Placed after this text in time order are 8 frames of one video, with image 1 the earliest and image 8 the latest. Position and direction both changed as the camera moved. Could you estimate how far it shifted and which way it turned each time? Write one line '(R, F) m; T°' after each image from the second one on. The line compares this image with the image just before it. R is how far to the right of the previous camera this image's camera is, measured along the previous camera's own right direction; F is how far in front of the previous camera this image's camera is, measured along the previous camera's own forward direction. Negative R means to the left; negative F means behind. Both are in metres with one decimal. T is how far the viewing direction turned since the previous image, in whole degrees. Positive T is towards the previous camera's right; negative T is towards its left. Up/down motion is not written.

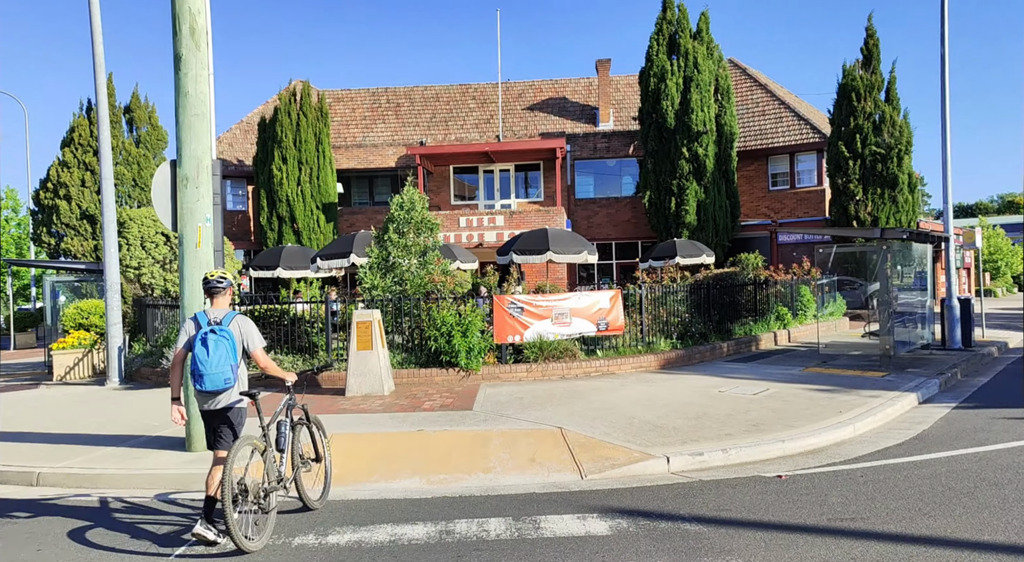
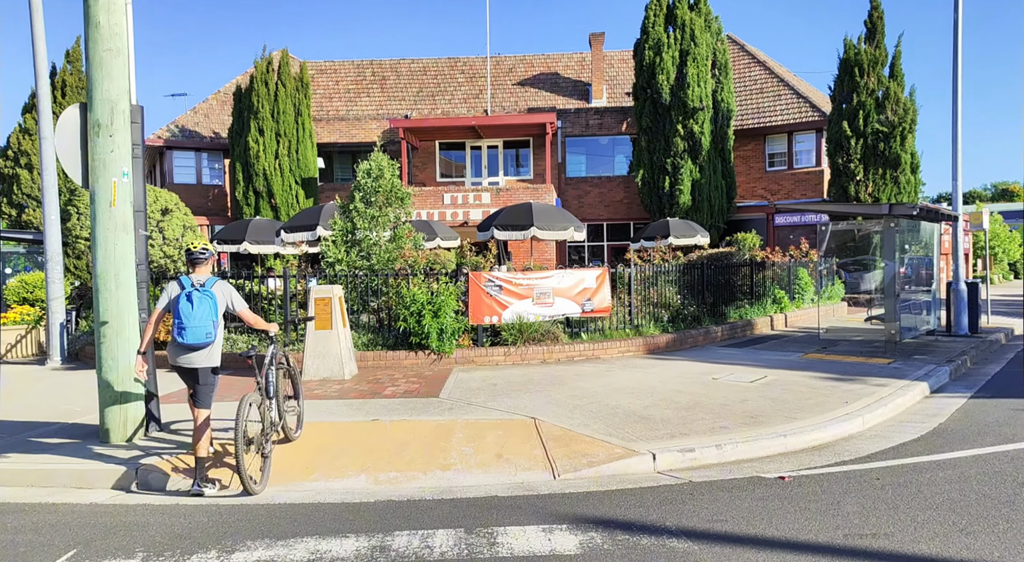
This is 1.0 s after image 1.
(+0.3, +1.0) m; +1°
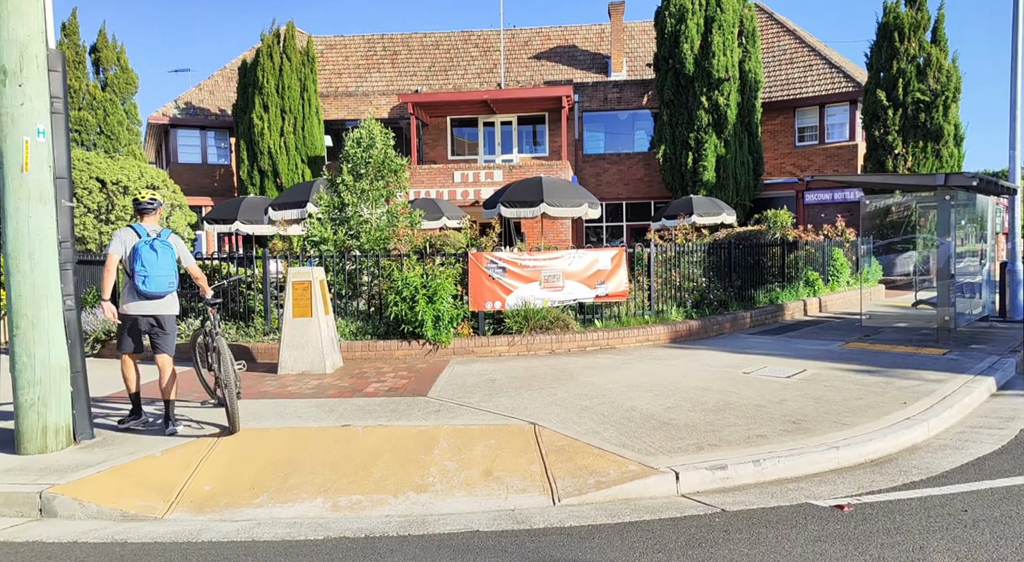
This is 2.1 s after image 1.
(+0.2, +1.2) m; -2°
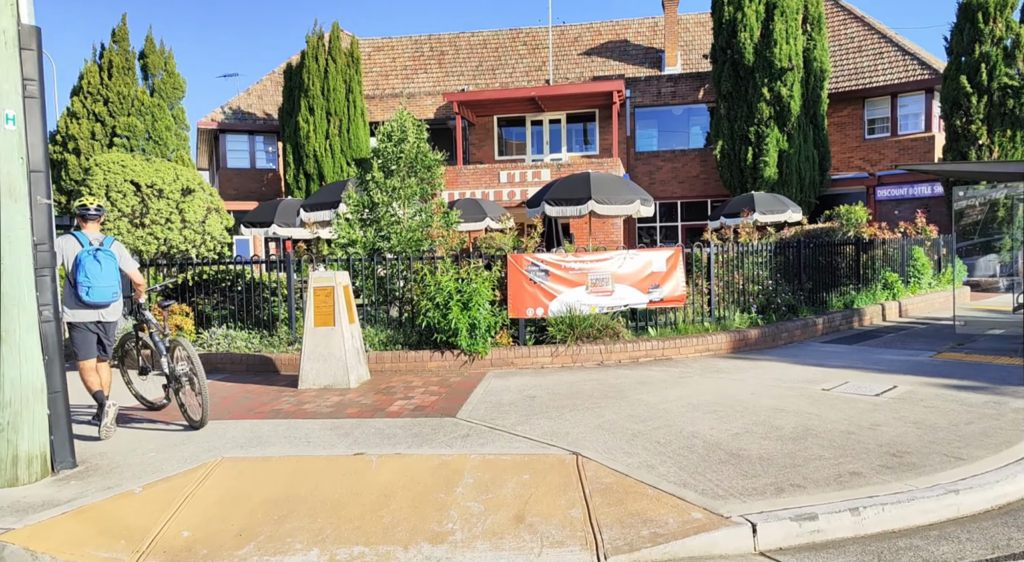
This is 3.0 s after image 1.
(+0.1, +0.9) m; -4°
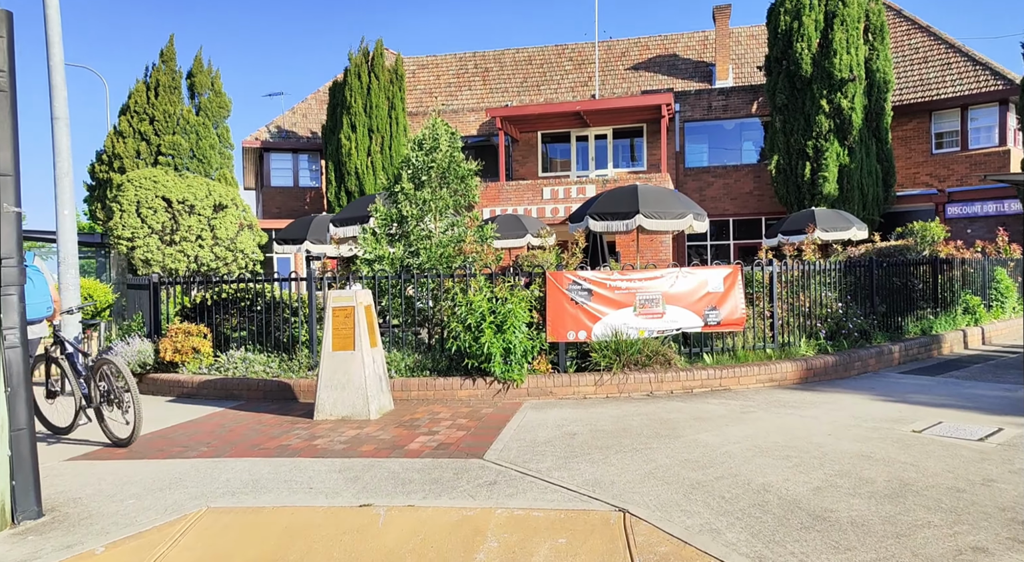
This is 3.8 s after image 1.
(+0.1, +0.8) m; -4°
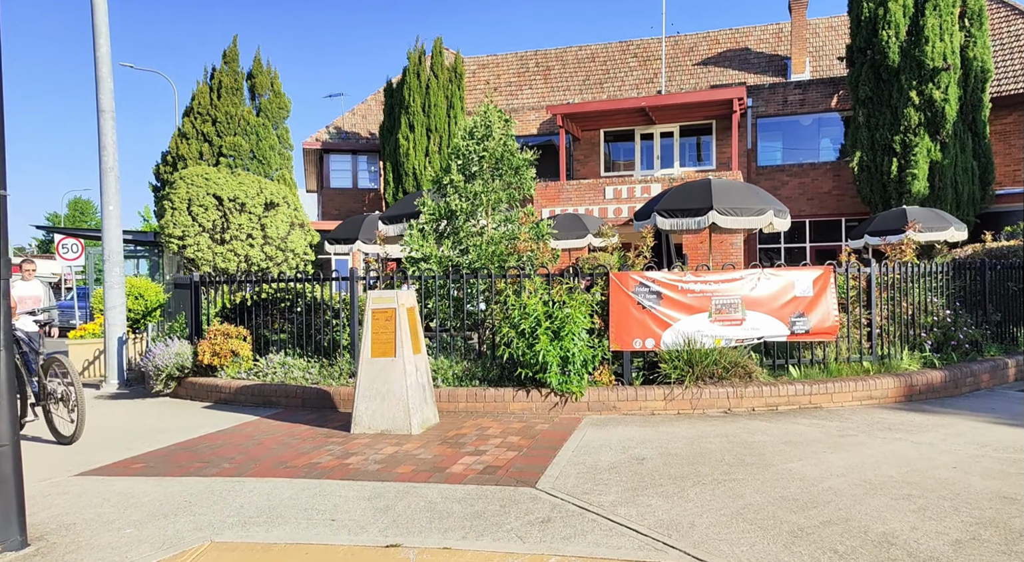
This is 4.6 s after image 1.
(0.0, +0.8) m; -5°
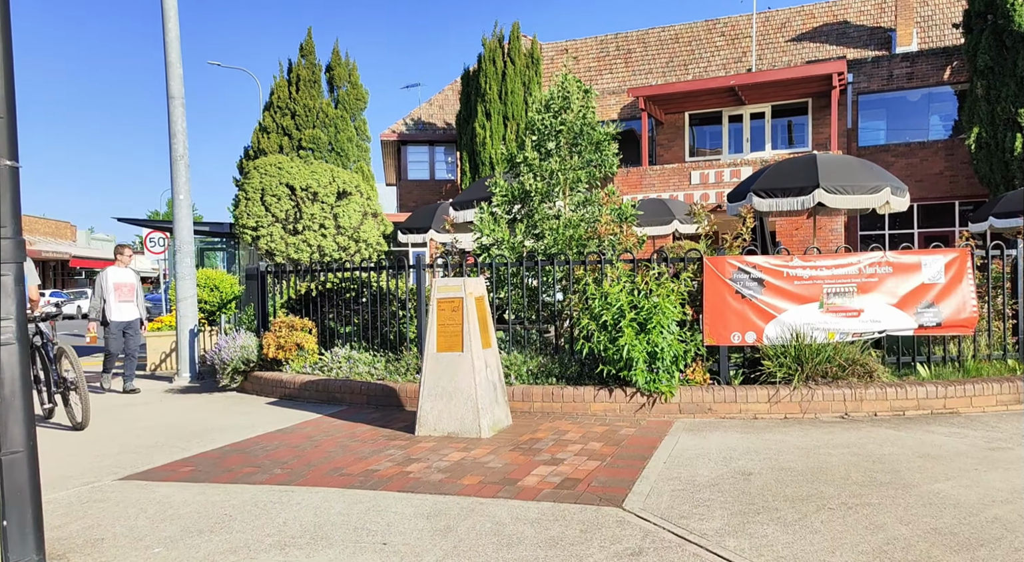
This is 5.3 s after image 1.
(0.0, +0.7) m; -6°
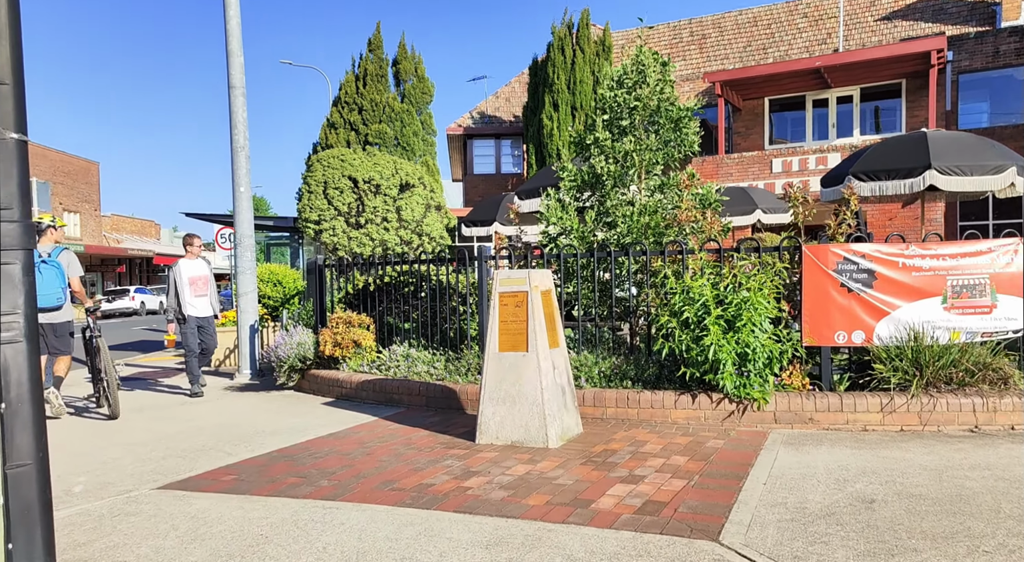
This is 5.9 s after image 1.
(0.0, +0.6) m; -5°
